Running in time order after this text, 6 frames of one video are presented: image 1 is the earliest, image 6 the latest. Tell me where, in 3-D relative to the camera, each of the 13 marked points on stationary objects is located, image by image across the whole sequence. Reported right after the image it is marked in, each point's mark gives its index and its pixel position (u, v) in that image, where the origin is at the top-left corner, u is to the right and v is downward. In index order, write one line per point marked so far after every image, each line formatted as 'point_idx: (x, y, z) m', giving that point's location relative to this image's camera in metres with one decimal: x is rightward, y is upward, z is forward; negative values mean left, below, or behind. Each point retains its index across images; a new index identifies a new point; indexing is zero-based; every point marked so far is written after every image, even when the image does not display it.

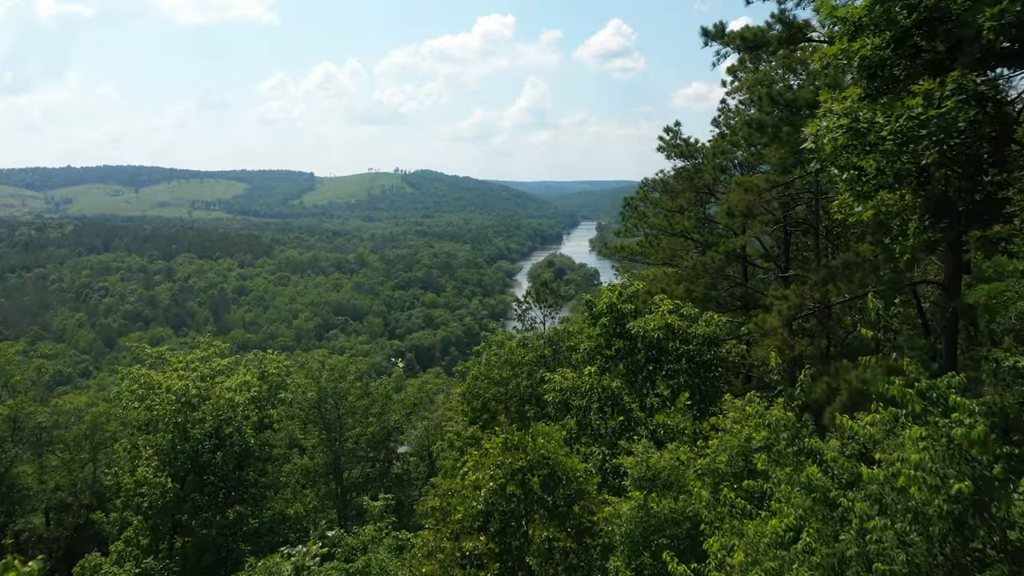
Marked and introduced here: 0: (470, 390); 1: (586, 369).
0: (-1.0, -2.3, +13.9) m
1: (+1.1, -1.3, +9.4) m
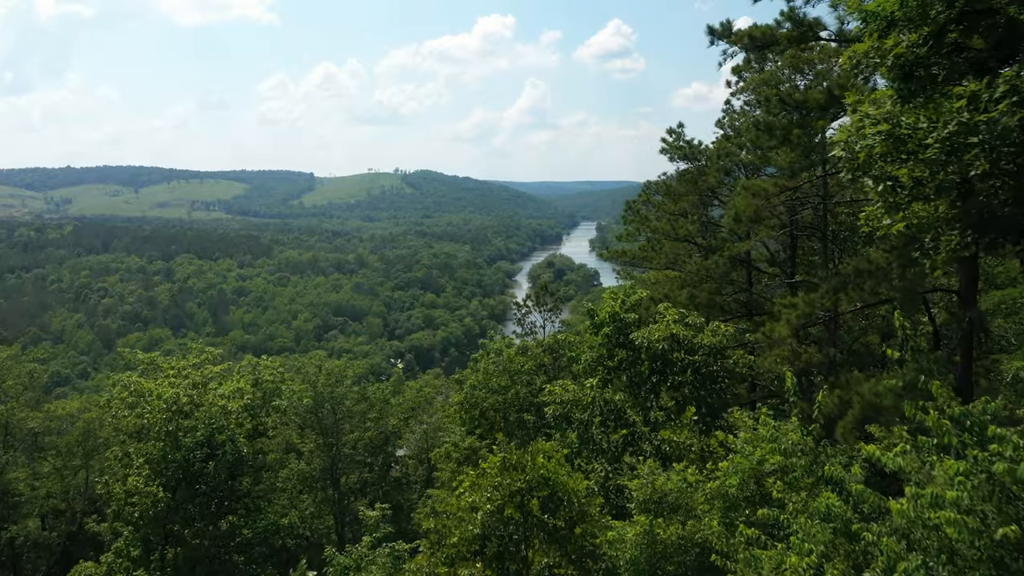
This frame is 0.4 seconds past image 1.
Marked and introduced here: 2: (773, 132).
0: (-1.0, -2.5, +13.5) m
1: (+1.1, -1.4, +9.0) m
2: (+3.9, +2.4, +9.3) m
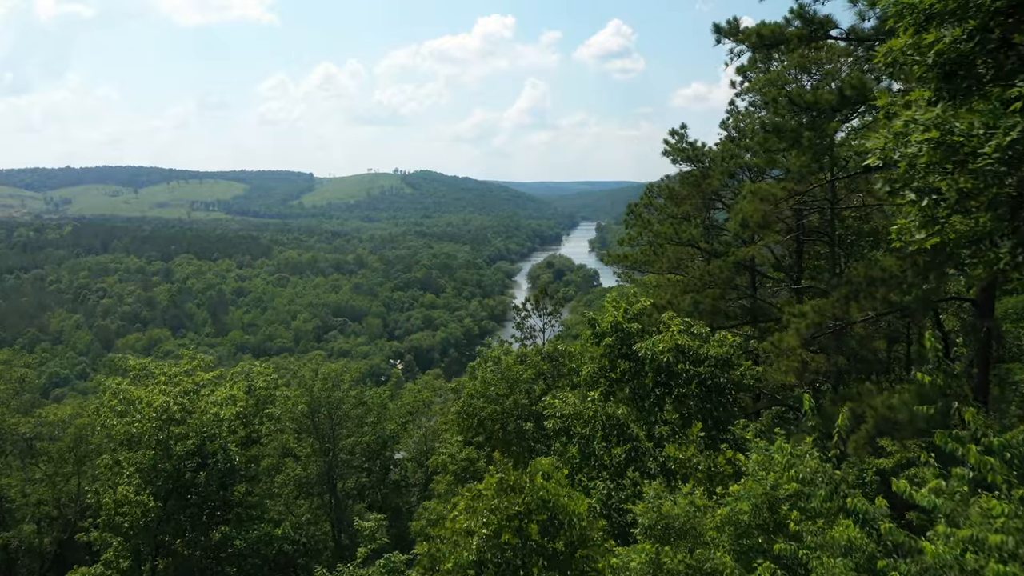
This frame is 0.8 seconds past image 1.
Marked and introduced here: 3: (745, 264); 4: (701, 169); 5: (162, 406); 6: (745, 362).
0: (-1.0, -2.6, +13.2) m
1: (+1.1, -1.5, +8.7) m
2: (+3.9, +2.2, +8.9) m
3: (+5.1, +0.5, +13.4) m
4: (+4.7, +3.0, +15.1) m
5: (-8.3, -2.8, +14.6) m
6: (+3.3, -1.0, +8.7) m
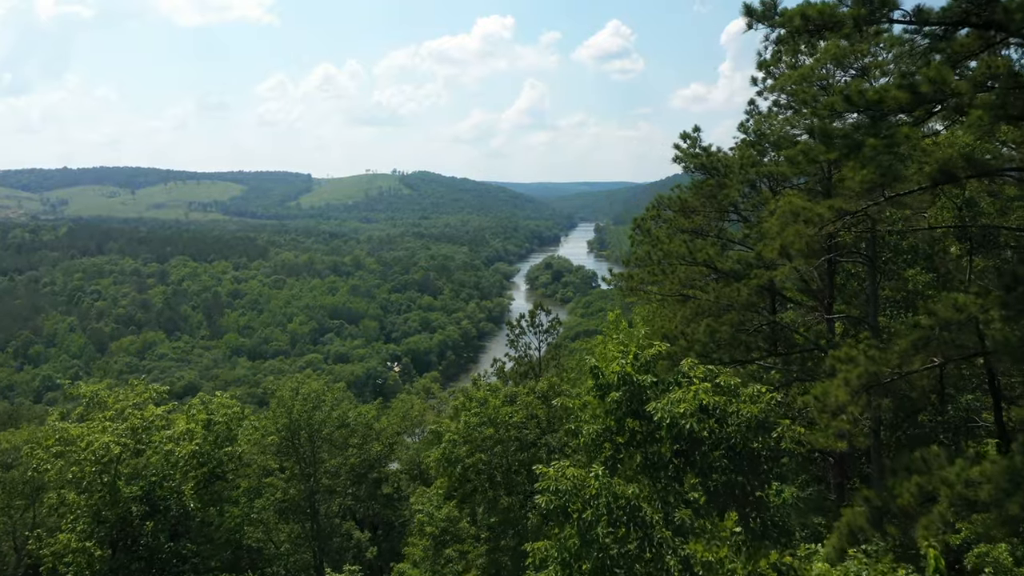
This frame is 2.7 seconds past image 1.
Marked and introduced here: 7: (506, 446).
0: (-1.2, -3.1, +11.5) m
1: (+0.9, -2.0, +7.0) m
2: (+3.7, +1.7, +7.2) m
3: (+4.9, 0.0, +11.7) m
4: (+4.5, +2.5, +13.5) m
5: (-8.5, -3.3, +12.9) m
6: (+3.1, -1.5, +7.0) m
7: (-0.1, -2.8, +11.1) m
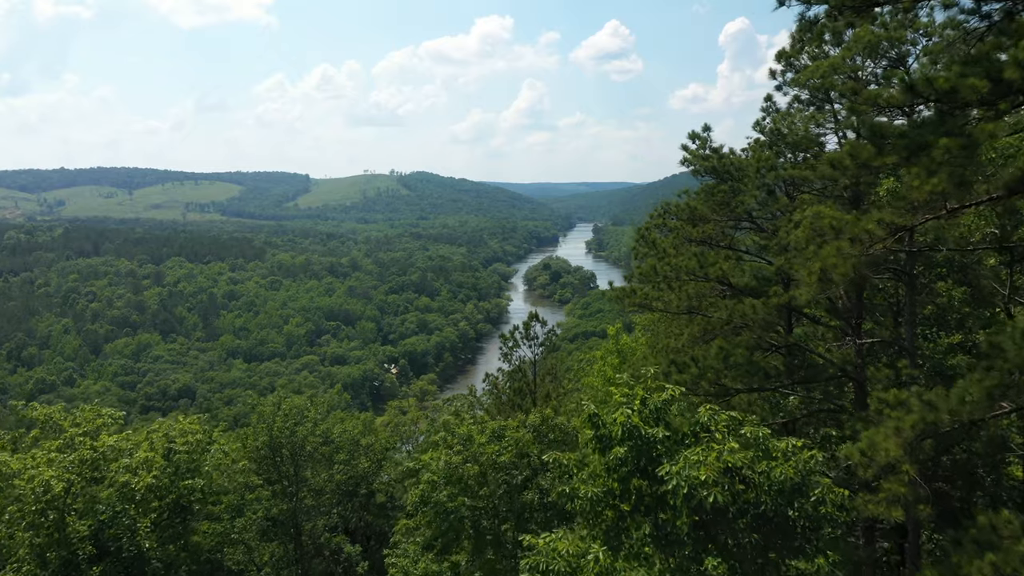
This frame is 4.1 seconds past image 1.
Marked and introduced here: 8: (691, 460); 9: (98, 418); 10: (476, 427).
0: (-1.4, -3.4, +10.2) m
1: (+0.7, -2.3, +5.7) m
2: (+3.5, +1.4, +6.0) m
3: (+4.7, -0.3, +10.4) m
4: (+4.3, +2.1, +12.2) m
5: (-8.7, -3.6, +11.6) m
6: (+2.9, -1.8, +5.8) m
7: (-0.3, -3.2, +9.9) m
8: (+1.6, -1.6, +5.6) m
9: (-9.5, -3.0, +14.1) m
10: (-0.6, -2.5, +10.7) m
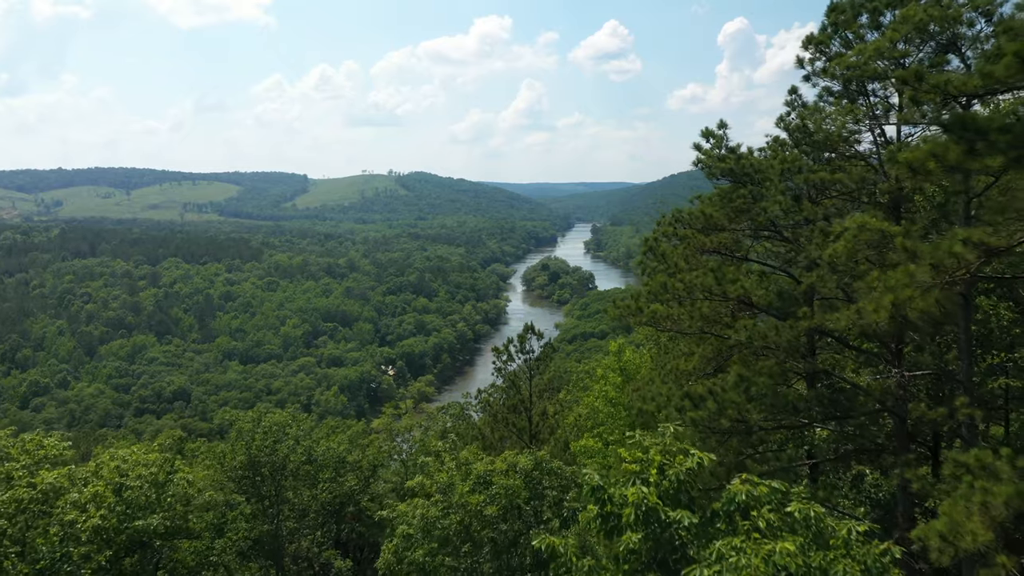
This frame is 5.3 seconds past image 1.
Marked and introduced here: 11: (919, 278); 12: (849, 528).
0: (-1.6, -3.7, +8.9) m
1: (+0.6, -2.6, +4.4) m
2: (+3.4, +1.1, +4.7) m
3: (+4.6, -0.6, +9.1) m
4: (+4.1, +1.9, +10.9) m
5: (-8.9, -3.9, +10.2) m
6: (+2.8, -2.1, +4.4) m
7: (-0.4, -3.5, +8.5) m
8: (+1.5, -1.8, +4.3) m
9: (-9.6, -3.3, +12.8) m
10: (-0.7, -2.7, +9.4) m
11: (+3.8, +0.2, +6.1) m
12: (+2.6, -1.8, +4.7) m
